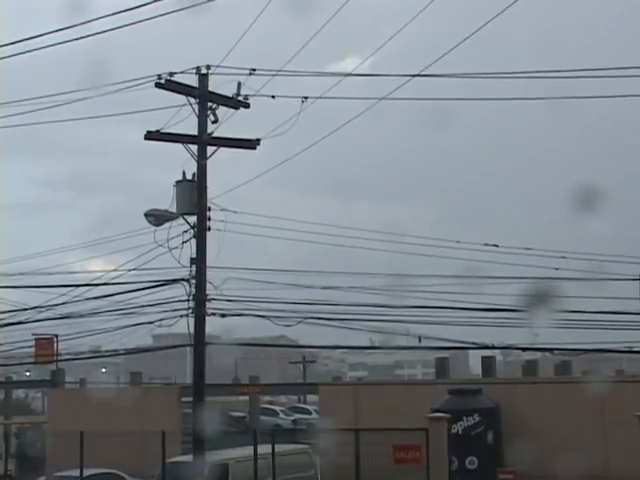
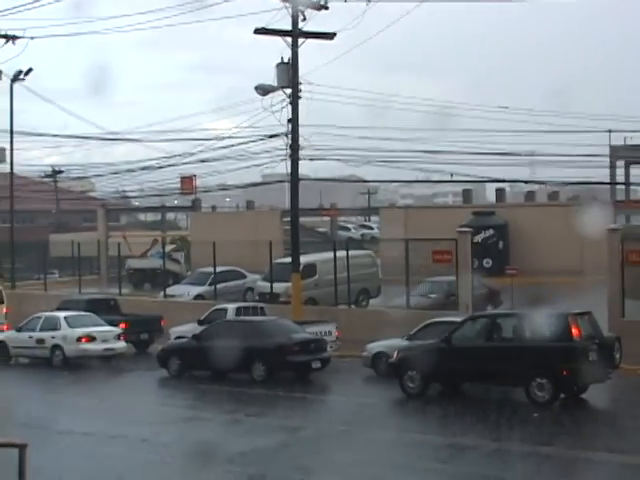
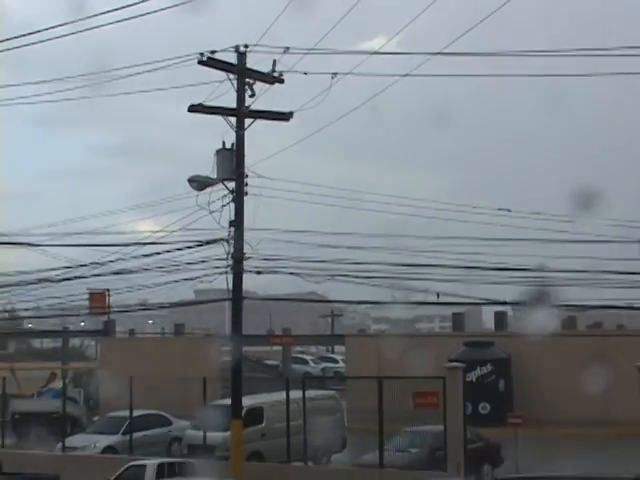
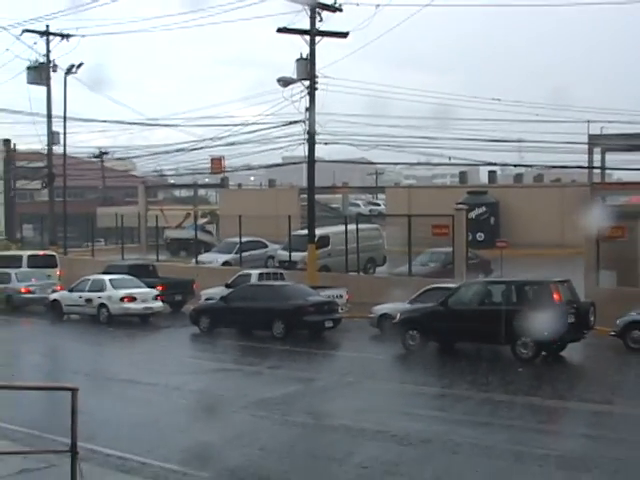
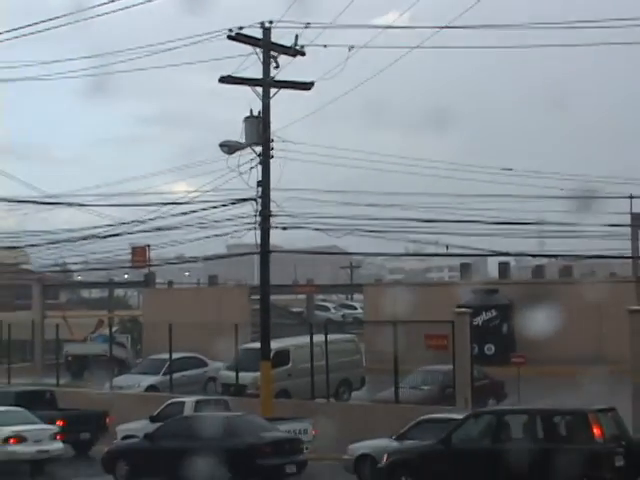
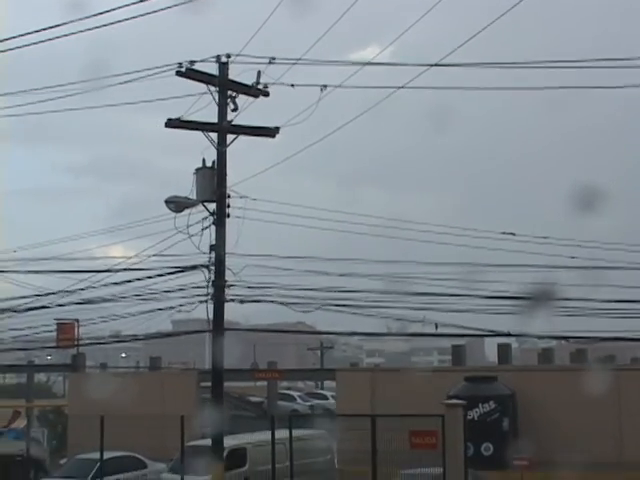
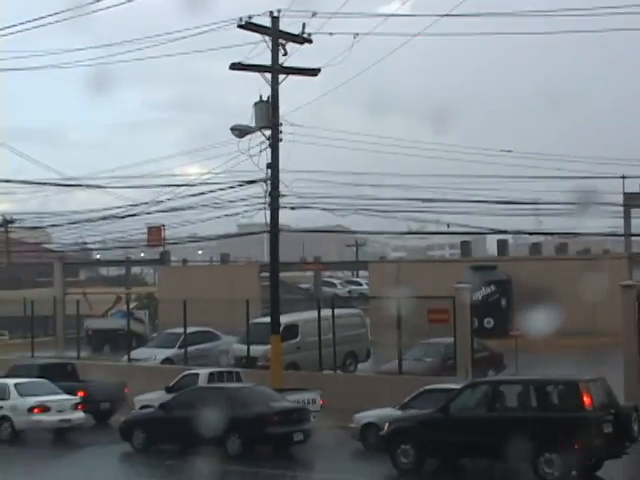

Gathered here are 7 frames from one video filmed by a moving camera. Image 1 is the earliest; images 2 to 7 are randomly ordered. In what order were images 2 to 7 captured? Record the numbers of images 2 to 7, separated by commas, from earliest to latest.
6, 3, 5, 7, 2, 4
